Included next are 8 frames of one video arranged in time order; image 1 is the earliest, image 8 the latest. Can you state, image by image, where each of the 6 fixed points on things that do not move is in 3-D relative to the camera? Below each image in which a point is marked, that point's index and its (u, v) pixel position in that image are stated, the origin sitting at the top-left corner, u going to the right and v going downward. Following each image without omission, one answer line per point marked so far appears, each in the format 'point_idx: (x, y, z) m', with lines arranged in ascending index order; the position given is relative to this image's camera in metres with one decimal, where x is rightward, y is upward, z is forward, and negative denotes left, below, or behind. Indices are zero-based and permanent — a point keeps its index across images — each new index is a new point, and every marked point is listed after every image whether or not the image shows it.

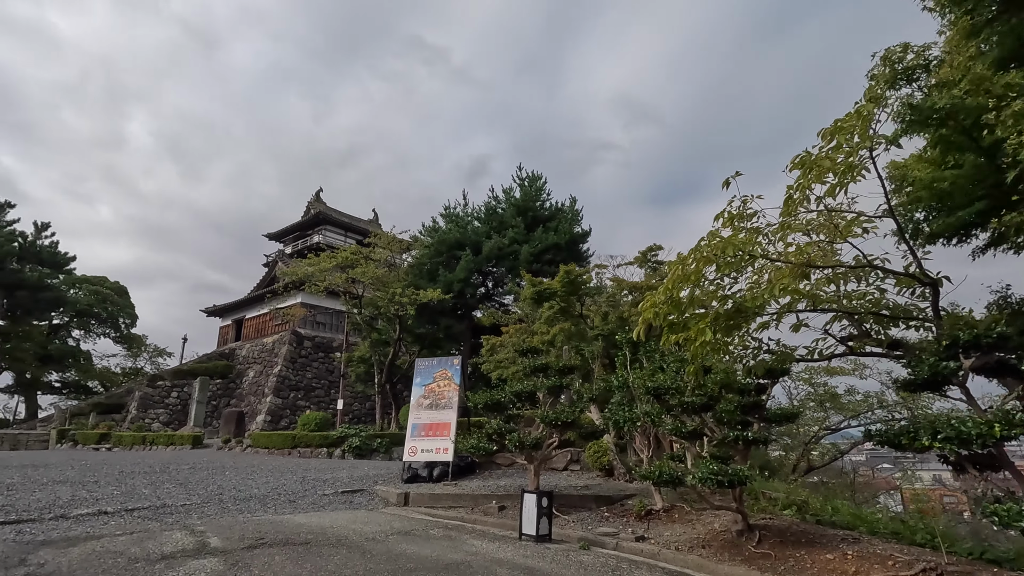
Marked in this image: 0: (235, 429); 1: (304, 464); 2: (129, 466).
0: (-10.4, -5.3, +20.0) m
1: (-4.0, -3.5, +10.6) m
2: (-6.5, -3.0, +9.1) m
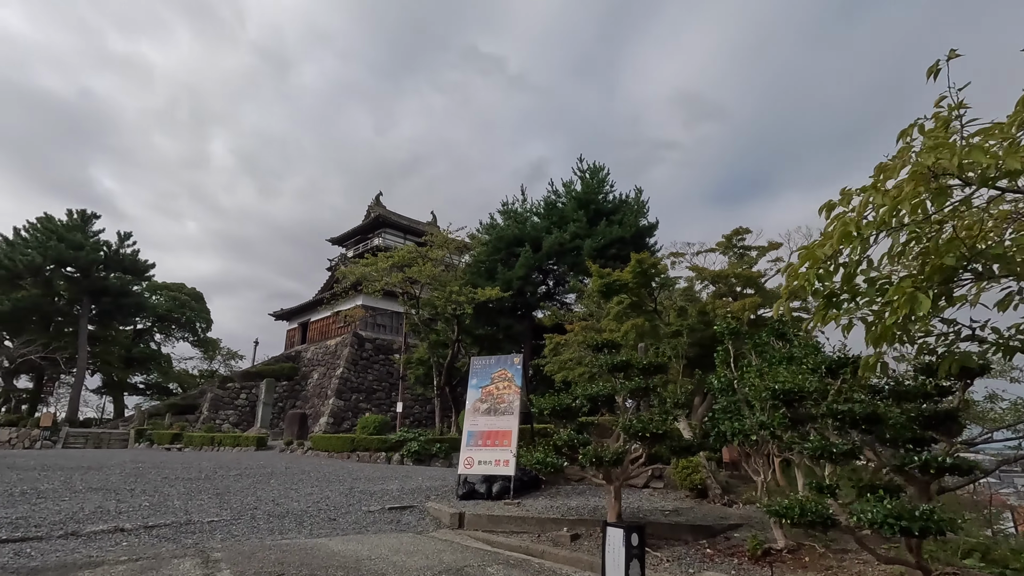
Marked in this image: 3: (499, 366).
0: (-8.0, -5.4, +20.0) m
1: (-2.8, -3.4, +10.0) m
2: (-5.4, -3.0, +8.7) m
3: (-0.2, -1.0, +6.7) m
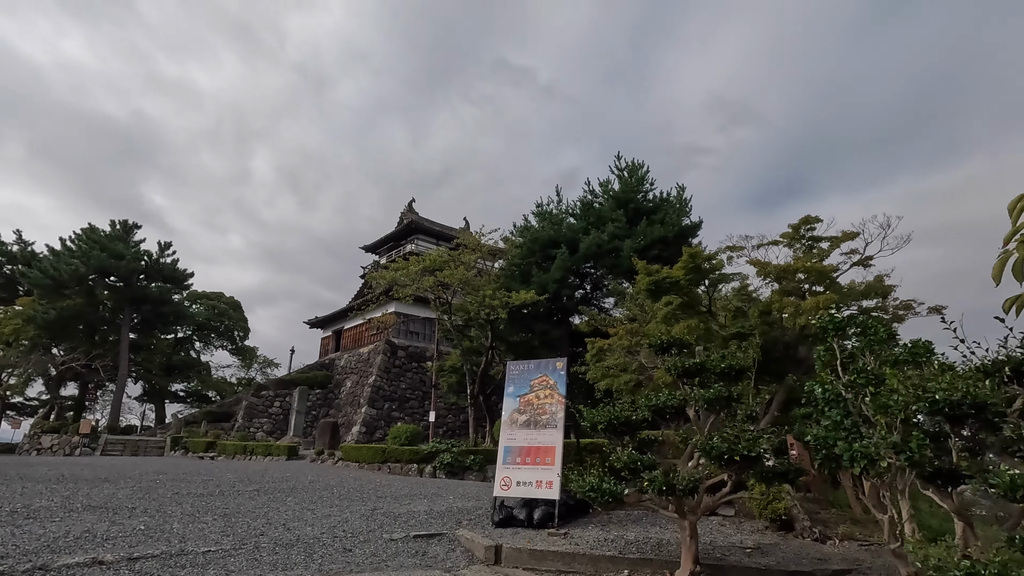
0: (-6.7, -5.6, +19.5) m
1: (-2.1, -3.4, +9.2) m
2: (-4.8, -3.0, +8.2) m
3: (+0.3, -0.9, +5.8) m
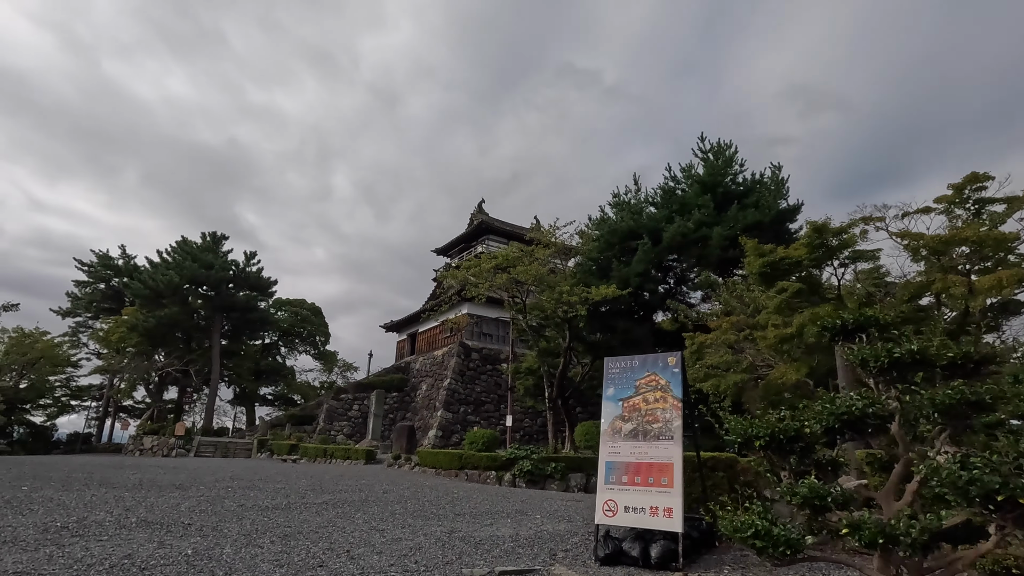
0: (-3.8, -5.7, +19.1) m
1: (-0.7, -3.3, +8.4) m
2: (-3.5, -2.9, +7.7) m
3: (+1.2, -0.7, +4.7) m
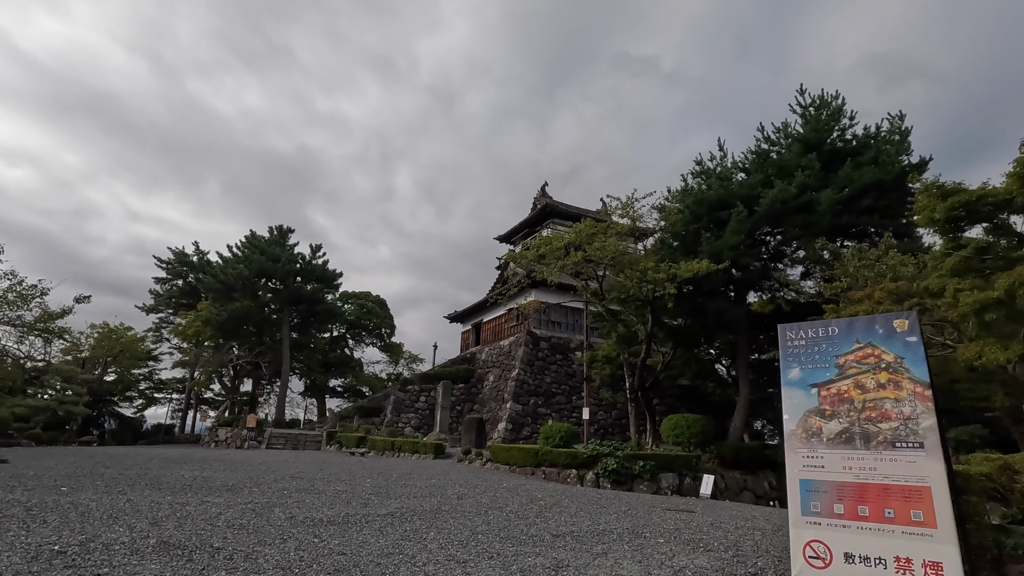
0: (-1.2, -5.1, +18.0) m
1: (+0.6, -2.8, +7.0) m
2: (-2.3, -2.6, +6.6) m
3: (+2.0, -0.3, +3.1) m
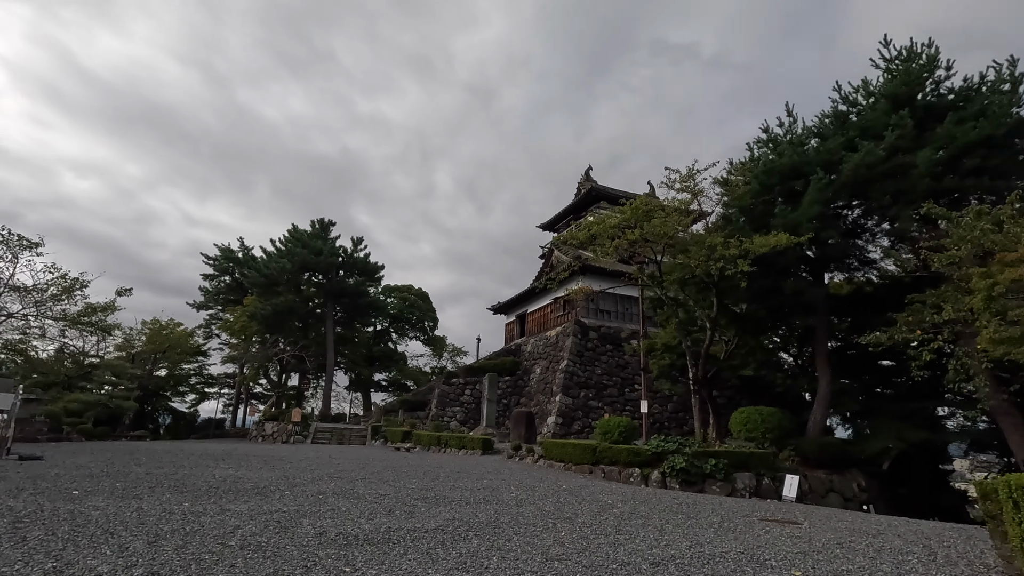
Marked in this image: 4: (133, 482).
0: (+0.4, -4.7, +17.0) m
1: (+1.4, -2.5, +5.8) m
2: (-1.6, -2.3, +5.7) m
3: (+2.4, 0.0, +1.8) m
4: (-4.6, -2.3, +6.4) m
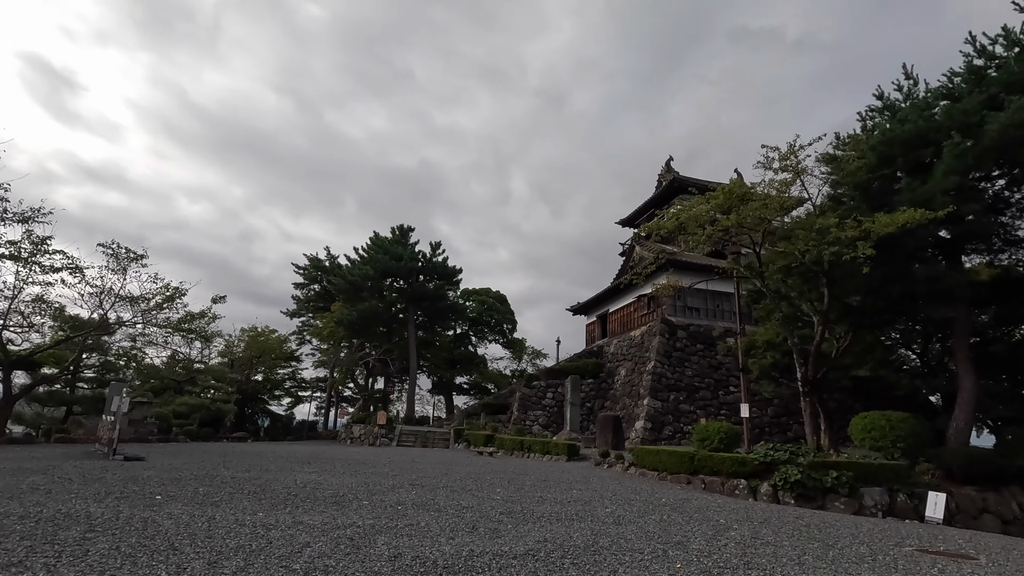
0: (+3.0, -4.6, +16.1) m
1: (+2.3, -2.3, +4.8) m
2: (-0.6, -2.2, +5.1) m
3: (+2.7, +0.3, +0.8) m
4: (-3.5, -2.4, +6.3) m
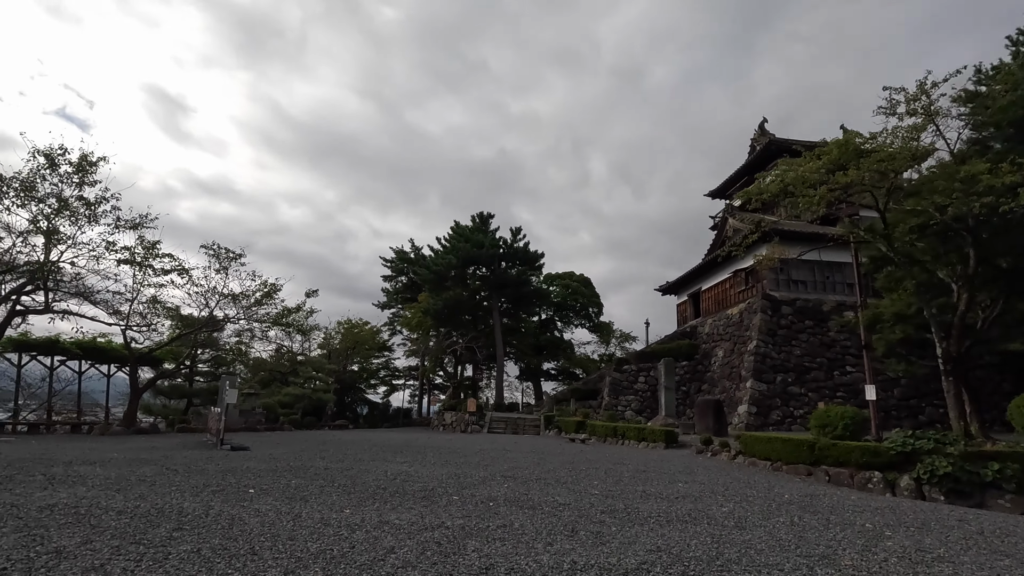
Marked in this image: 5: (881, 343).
0: (+5.7, -3.9, +14.9) m
1: (+3.1, -2.0, +3.9) m
2: (+0.3, -2.0, +4.6) m
3: (+2.7, +0.5, -0.3) m
4: (-2.4, -2.2, +6.2) m
5: (+9.6, -1.4, +13.9) m
